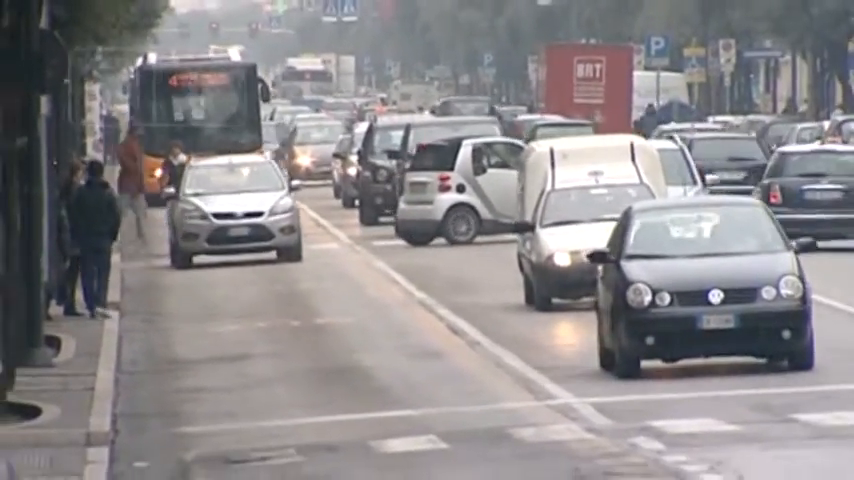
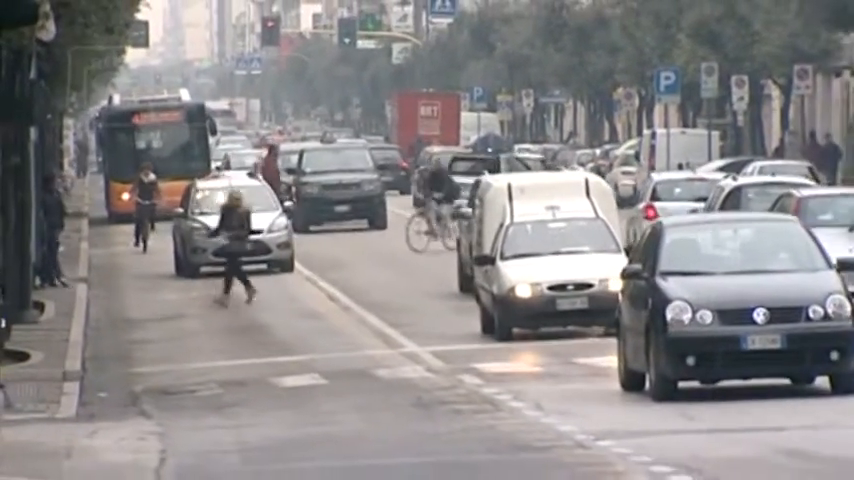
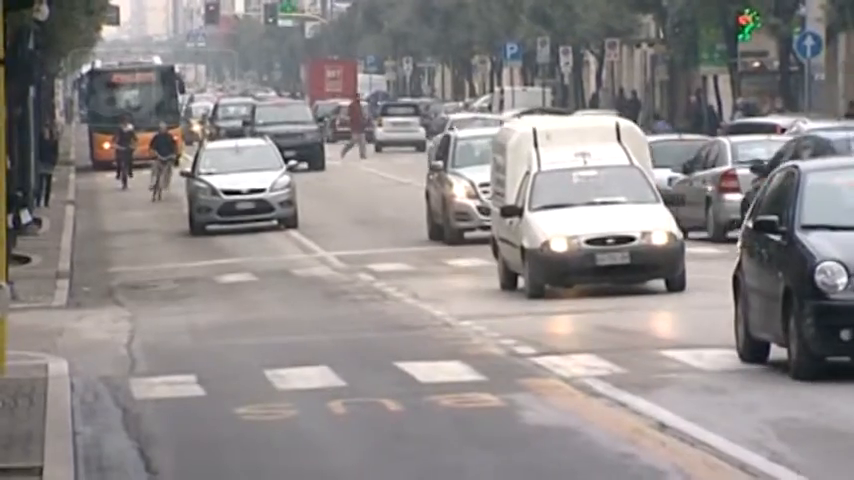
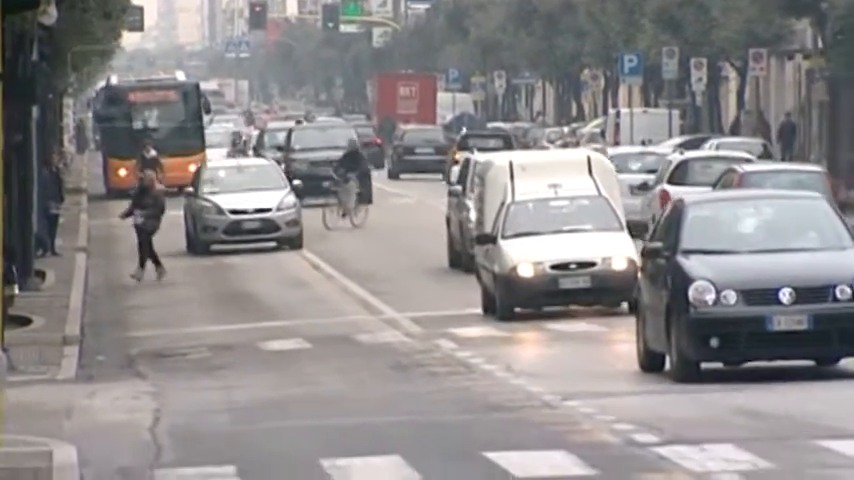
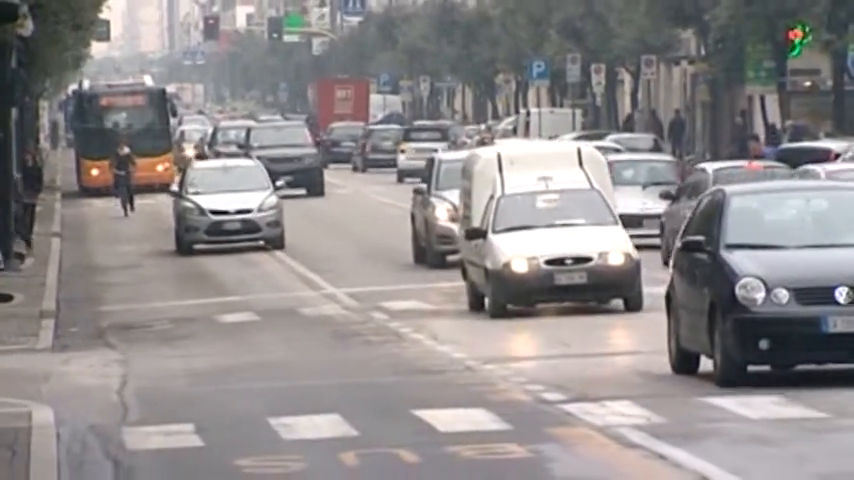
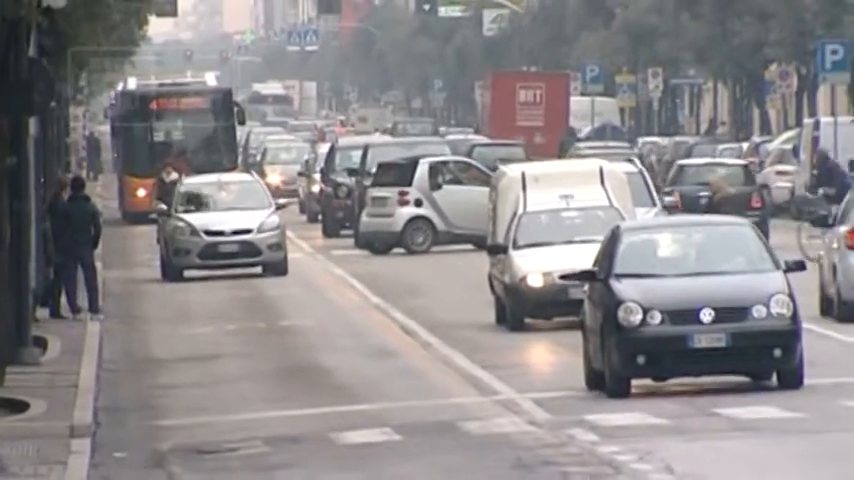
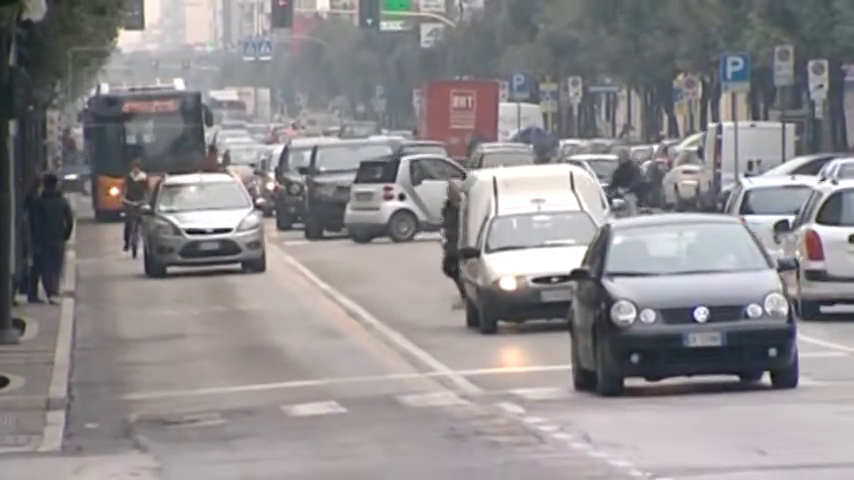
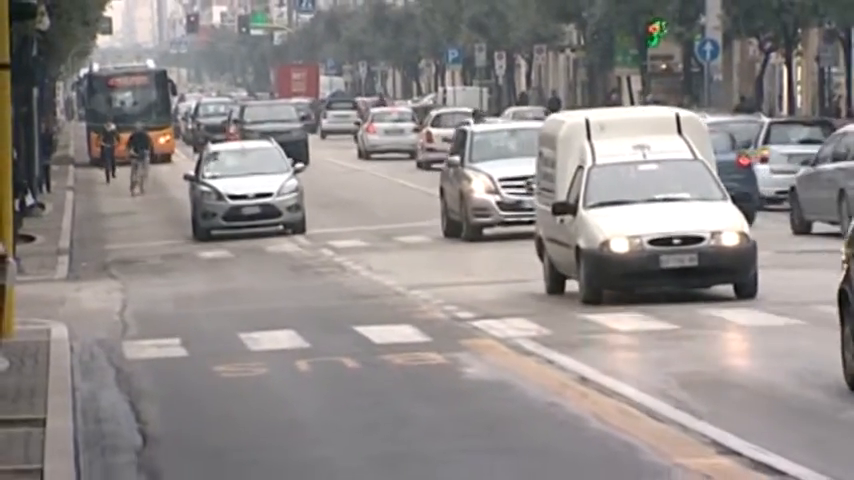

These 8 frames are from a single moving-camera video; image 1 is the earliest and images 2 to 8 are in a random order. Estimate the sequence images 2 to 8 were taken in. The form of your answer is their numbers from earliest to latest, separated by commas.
6, 7, 2, 4, 5, 3, 8
